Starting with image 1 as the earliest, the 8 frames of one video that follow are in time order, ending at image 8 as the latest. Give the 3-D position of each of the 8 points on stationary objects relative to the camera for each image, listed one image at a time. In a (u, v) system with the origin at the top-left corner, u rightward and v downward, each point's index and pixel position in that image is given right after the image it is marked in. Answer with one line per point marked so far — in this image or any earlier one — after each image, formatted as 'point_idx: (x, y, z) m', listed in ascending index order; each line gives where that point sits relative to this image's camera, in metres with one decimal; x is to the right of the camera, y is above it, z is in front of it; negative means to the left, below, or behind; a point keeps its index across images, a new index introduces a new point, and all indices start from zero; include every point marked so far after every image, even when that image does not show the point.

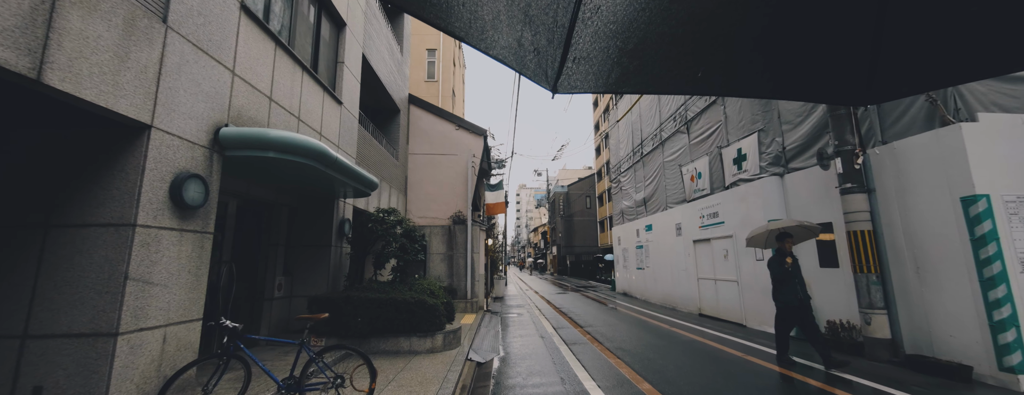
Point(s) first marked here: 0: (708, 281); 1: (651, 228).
0: (+5.8, -2.4, +10.9) m
1: (+5.7, -1.3, +15.2) m
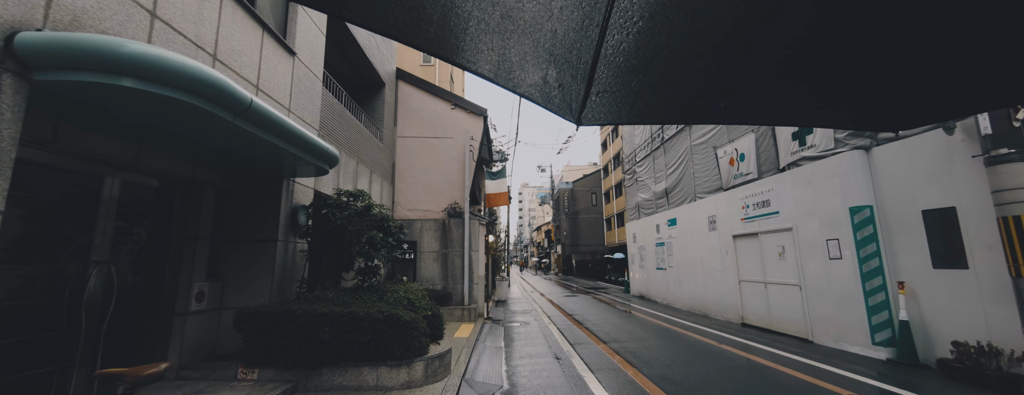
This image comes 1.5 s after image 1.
0: (+5.9, -2.1, +9.0) m
1: (+5.8, -0.9, +13.3) m
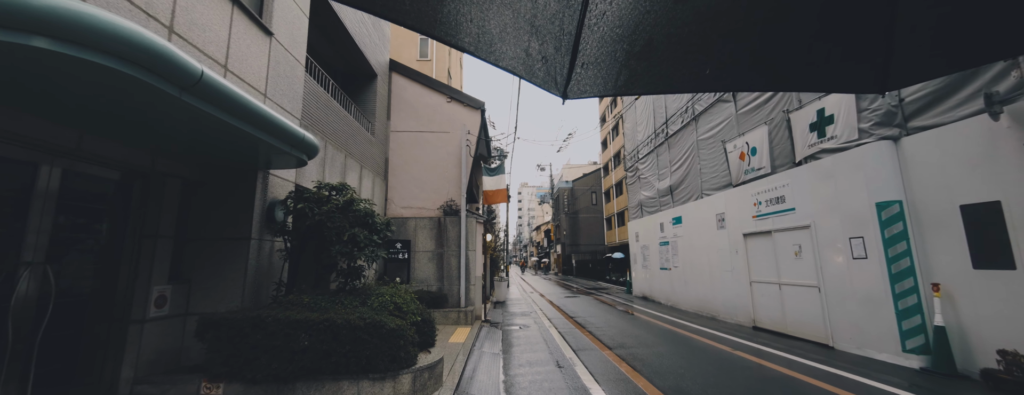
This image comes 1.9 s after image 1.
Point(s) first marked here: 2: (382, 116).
0: (+5.8, -2.0, +8.5) m
1: (+5.8, -0.8, +12.8) m
2: (-3.8, +2.4, +10.9) m
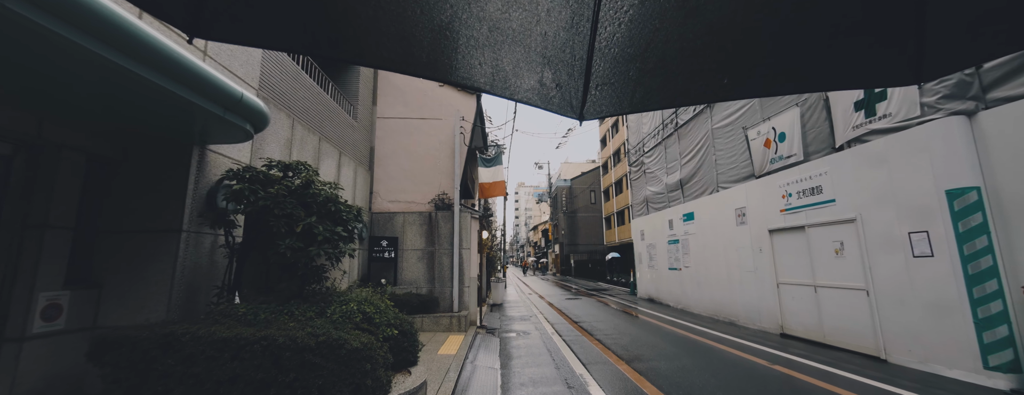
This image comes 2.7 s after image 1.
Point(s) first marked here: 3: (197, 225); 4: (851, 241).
0: (+5.8, -1.8, +7.5) m
1: (+5.7, -0.6, +11.9) m
2: (-3.8, +2.6, +9.9) m
3: (-3.5, -0.3, +4.1) m
4: (+5.8, -0.7, +6.4) m
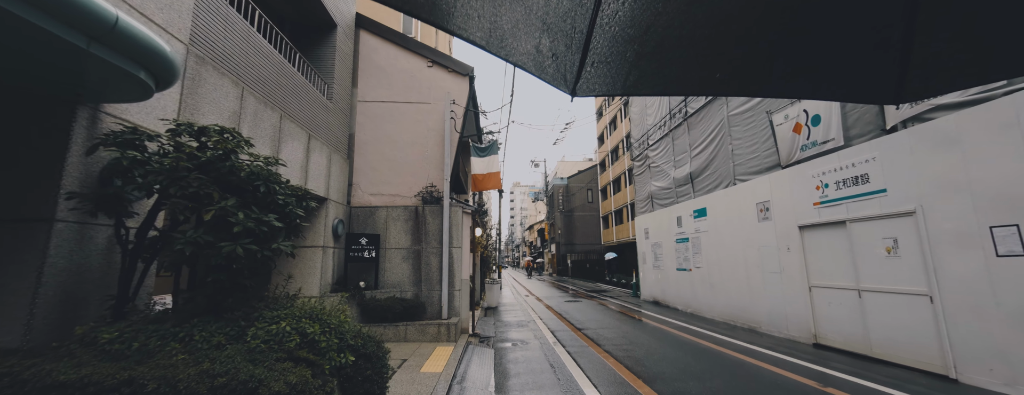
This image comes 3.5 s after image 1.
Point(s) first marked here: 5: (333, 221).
0: (+5.8, -1.7, +6.5) m
1: (+5.6, -0.5, +10.9) m
2: (-3.9, +2.8, +8.8) m
3: (-3.5, -0.1, +3.0) m
4: (+5.8, -0.6, +5.4) m
5: (-3.7, -0.5, +7.7) m
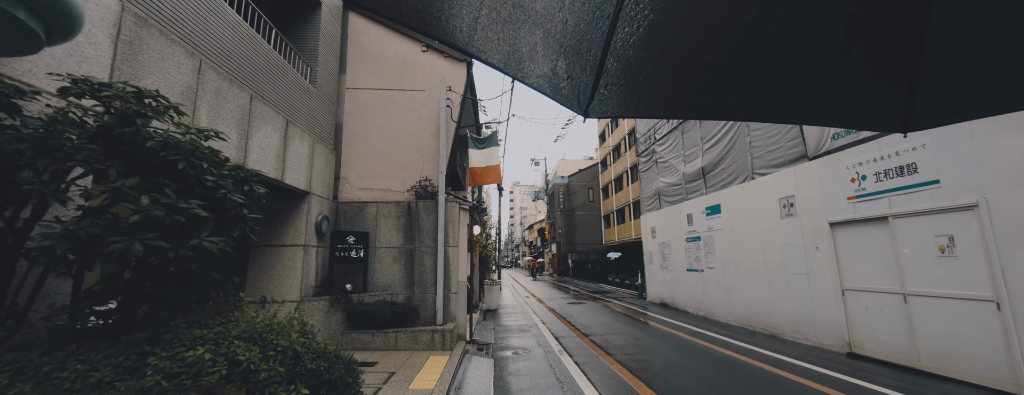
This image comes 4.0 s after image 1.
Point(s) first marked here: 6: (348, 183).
0: (+5.8, -1.6, +5.8) m
1: (+5.6, -0.4, +10.2) m
2: (-3.9, +2.9, +8.1) m
3: (-3.4, 0.0, +2.3) m
4: (+5.8, -0.5, +4.8) m
5: (-3.7, -0.4, +7.0) m
6: (-3.6, +0.3, +8.2) m
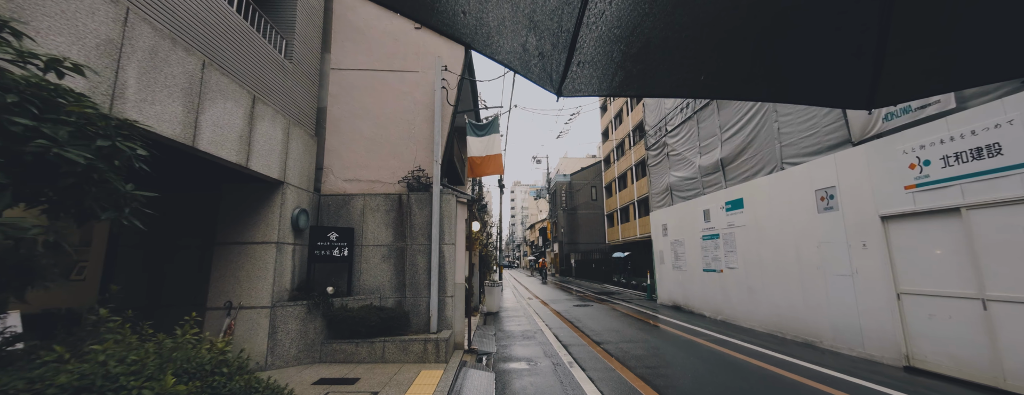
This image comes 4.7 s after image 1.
0: (+5.8, -1.4, +5.0) m
1: (+5.7, -0.2, +9.3) m
2: (-3.8, +3.0, +7.2) m
3: (-3.4, +0.1, +1.5) m
4: (+5.9, -0.3, +3.9) m
5: (-3.6, -0.2, +6.2) m
6: (-3.6, +0.5, +7.3) m
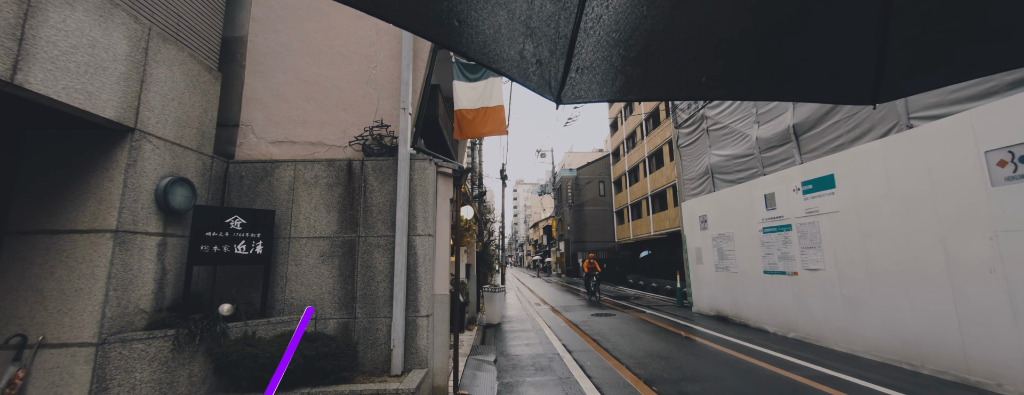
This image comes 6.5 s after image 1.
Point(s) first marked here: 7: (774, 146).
0: (+5.9, -1.0, +2.5) m
1: (+5.8, +0.2, +6.9) m
2: (-3.8, +3.4, +4.8) m
3: (-3.3, +0.5, -0.9) m
4: (+5.9, +0.1, +1.4) m
5: (-3.5, +0.2, +3.8) m
6: (-3.5, +0.9, +4.9) m
7: (+5.8, +1.2, +8.3) m
